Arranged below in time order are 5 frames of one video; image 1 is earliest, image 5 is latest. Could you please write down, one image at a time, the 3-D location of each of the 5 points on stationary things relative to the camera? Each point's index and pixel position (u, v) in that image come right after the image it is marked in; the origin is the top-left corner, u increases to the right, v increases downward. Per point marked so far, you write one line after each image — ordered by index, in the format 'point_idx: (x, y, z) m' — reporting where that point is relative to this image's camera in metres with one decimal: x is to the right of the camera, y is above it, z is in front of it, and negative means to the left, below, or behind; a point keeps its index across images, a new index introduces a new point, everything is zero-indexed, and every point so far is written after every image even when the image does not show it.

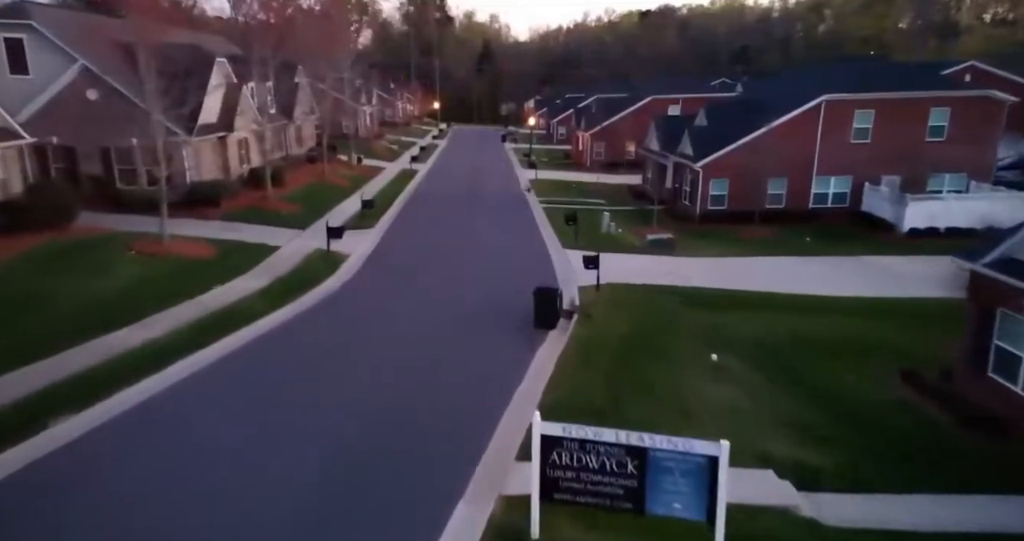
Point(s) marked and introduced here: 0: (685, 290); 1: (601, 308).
0: (+4.6, -0.5, +19.4) m
1: (+2.2, -0.8, +17.4) m
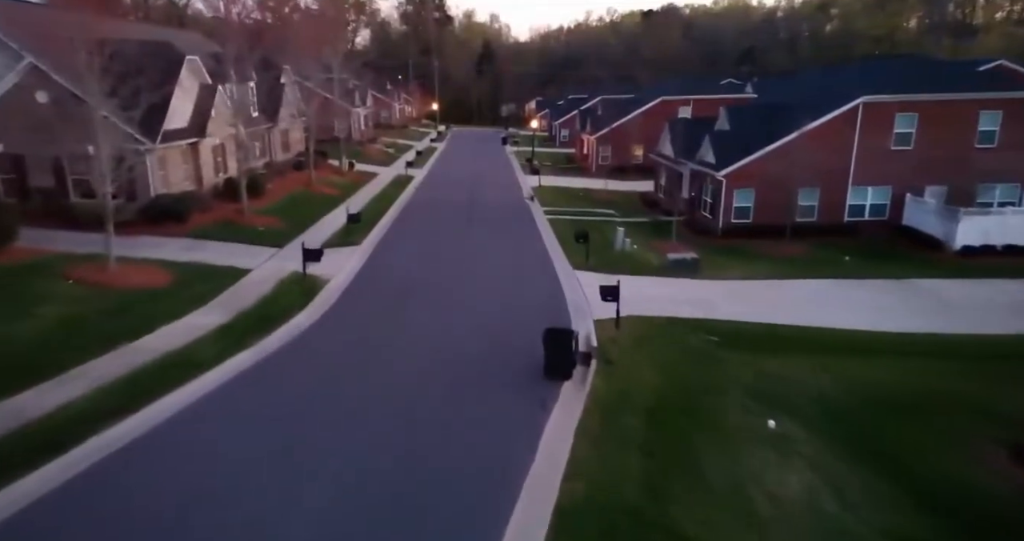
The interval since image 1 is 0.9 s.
0: (+4.7, -1.2, +16.6) m
1: (+2.3, -1.5, +14.6) m
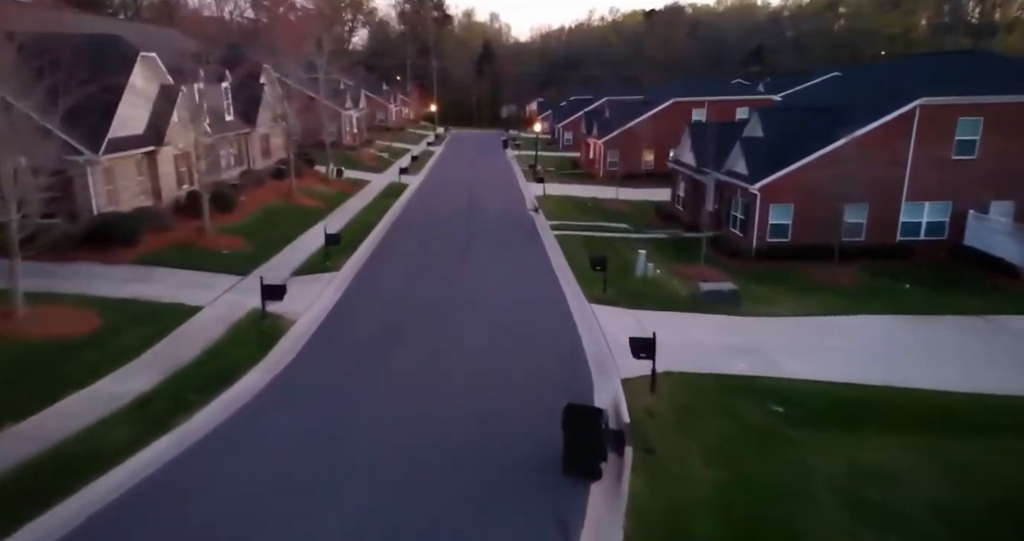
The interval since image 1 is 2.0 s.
0: (+4.8, -2.0, +13.3) m
1: (+2.4, -2.4, +11.3) m
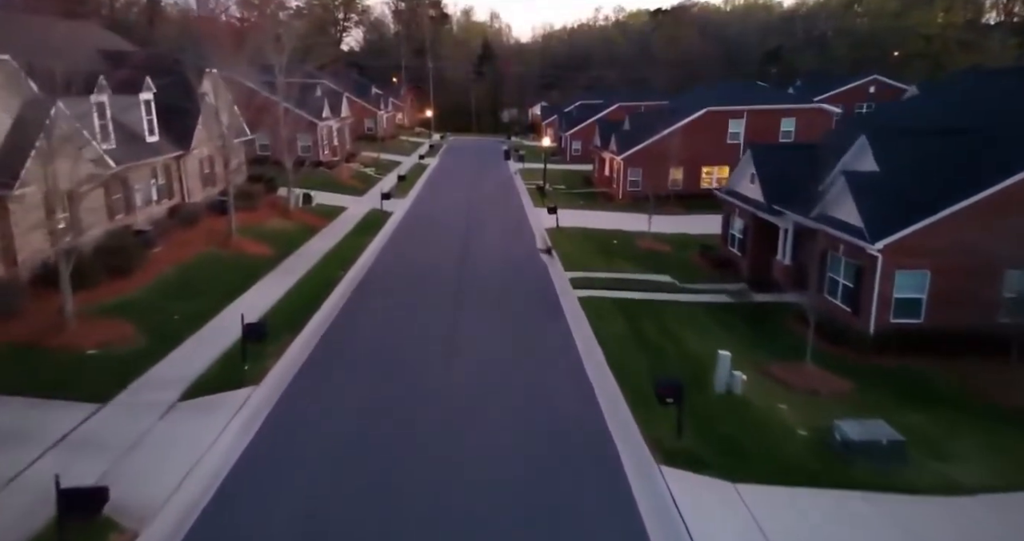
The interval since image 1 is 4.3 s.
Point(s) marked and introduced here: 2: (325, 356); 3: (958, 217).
0: (+5.1, -4.0, +6.2) m
1: (+2.6, -4.4, +4.2) m
2: (-3.7, -1.7, +15.1) m
3: (+9.4, +1.1, +15.3) m
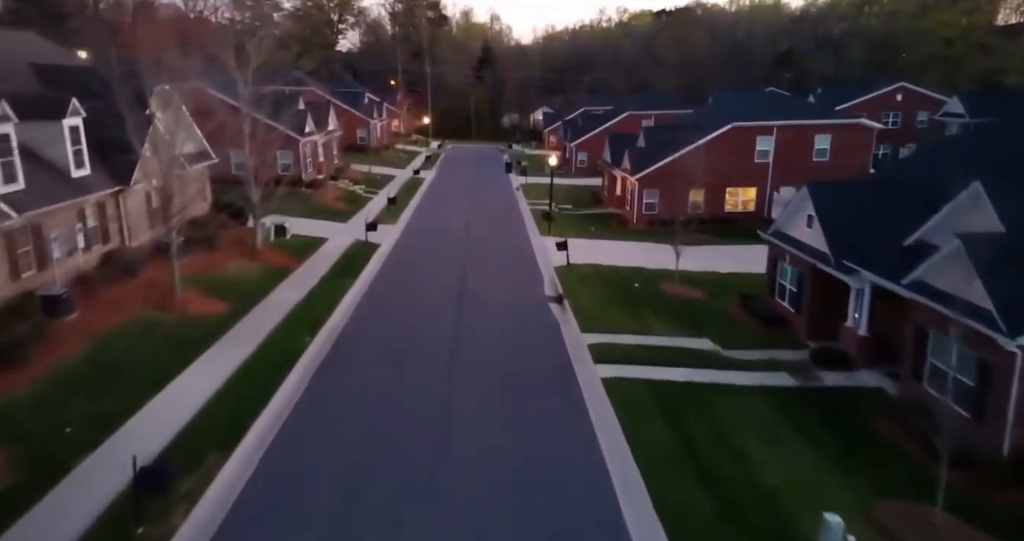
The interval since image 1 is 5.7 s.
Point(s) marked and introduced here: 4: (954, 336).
0: (+5.2, -5.6, +2.0) m
1: (+2.8, -6.0, 0.0) m
2: (-3.5, -3.3, +11.0) m
3: (+9.5, -0.5, +11.2) m
4: (+7.8, -1.2, +13.0) m
